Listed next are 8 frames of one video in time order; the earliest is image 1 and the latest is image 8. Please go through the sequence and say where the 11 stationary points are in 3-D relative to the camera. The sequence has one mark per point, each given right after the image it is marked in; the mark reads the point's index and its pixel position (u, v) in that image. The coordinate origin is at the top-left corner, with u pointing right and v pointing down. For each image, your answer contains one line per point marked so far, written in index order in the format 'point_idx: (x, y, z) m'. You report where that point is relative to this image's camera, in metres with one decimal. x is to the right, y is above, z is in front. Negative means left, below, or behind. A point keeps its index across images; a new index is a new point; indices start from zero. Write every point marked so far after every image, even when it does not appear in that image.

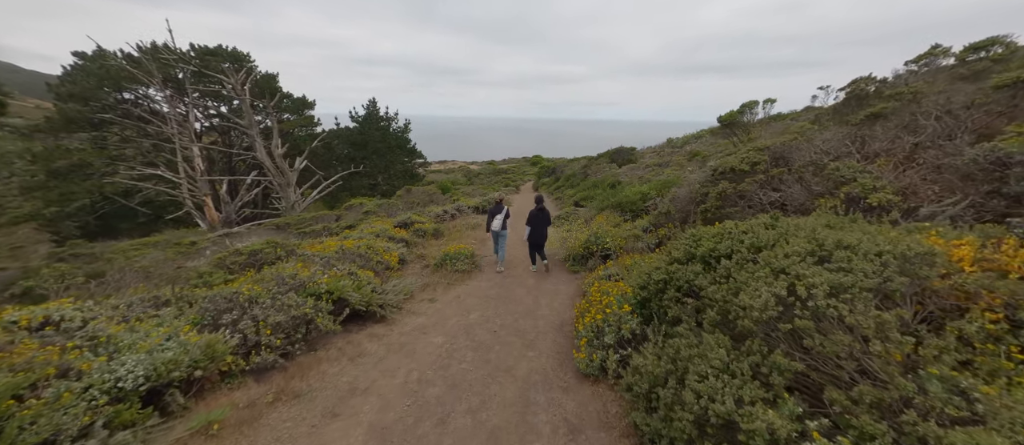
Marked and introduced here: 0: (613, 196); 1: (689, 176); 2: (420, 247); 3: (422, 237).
0: (+4.3, +1.2, +15.5) m
1: (+7.1, +1.8, +14.7) m
2: (-3.2, -0.9, +12.9) m
3: (-3.4, -0.6, +13.8) m
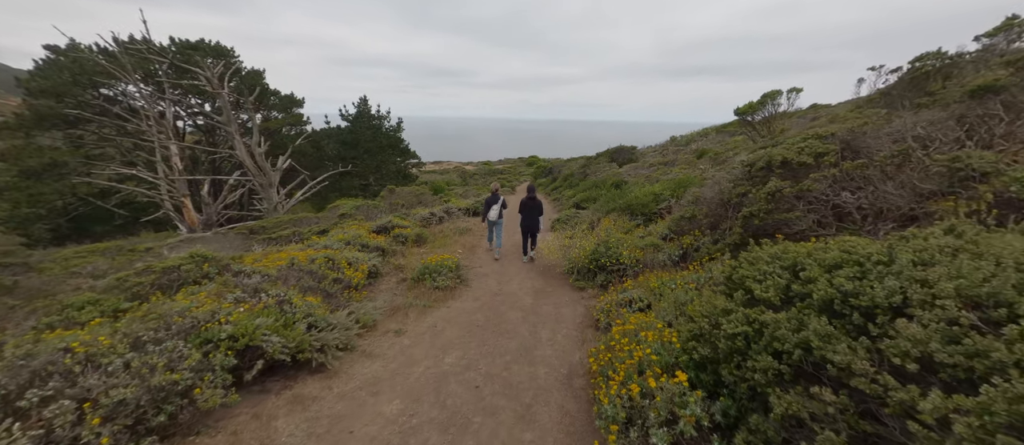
0: (+4.1, +1.0, +13.8) m
1: (+6.9, +1.7, +13.1) m
2: (-3.4, -1.0, +11.1) m
3: (-3.6, -0.8, +12.0) m
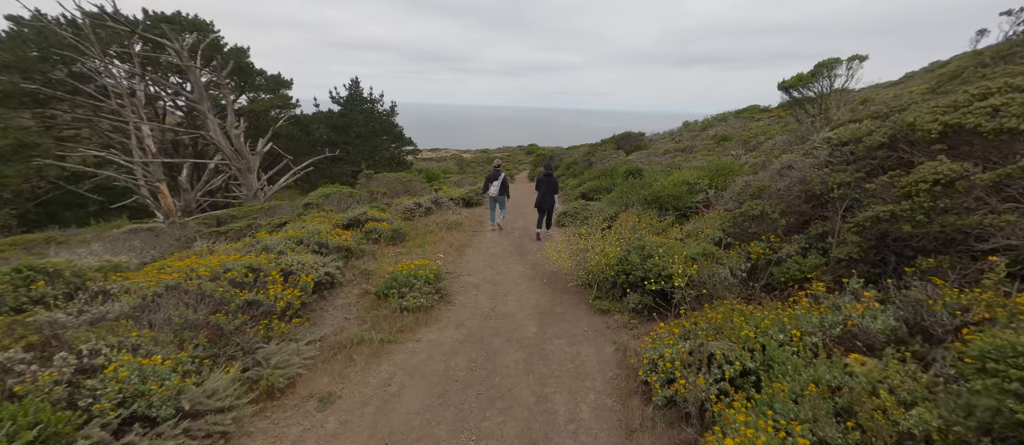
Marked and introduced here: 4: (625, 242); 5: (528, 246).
0: (+4.0, +1.2, +11.5) m
1: (+6.9, +1.8, +10.7) m
2: (-3.4, -0.9, +8.8) m
3: (-3.6, -0.6, +9.7) m
4: (+2.2, -0.4, +7.2) m
5: (+0.4, -0.6, +10.2) m
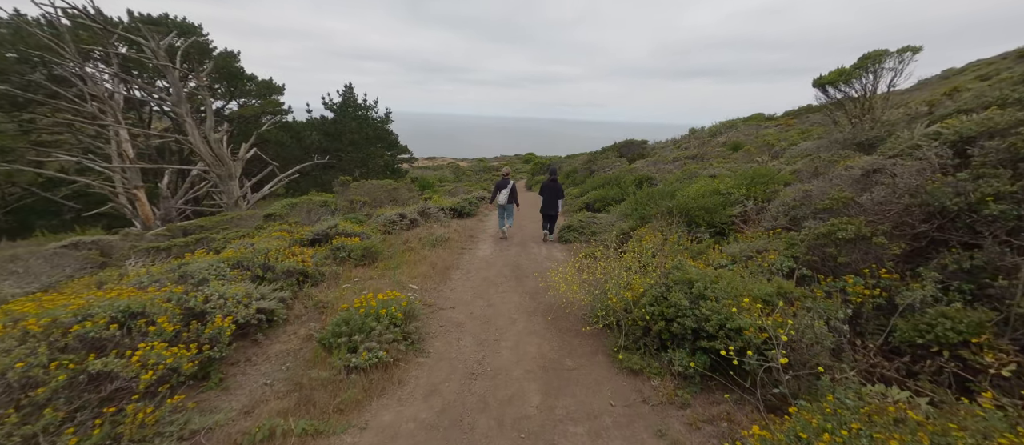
0: (+3.9, +0.8, +9.8) m
1: (+6.8, +1.3, +9.1) m
2: (-3.5, -1.2, +7.0) m
3: (-3.7, -0.9, +7.9) m
4: (+2.1, -0.7, +5.4) m
5: (+0.3, -1.0, +8.5) m
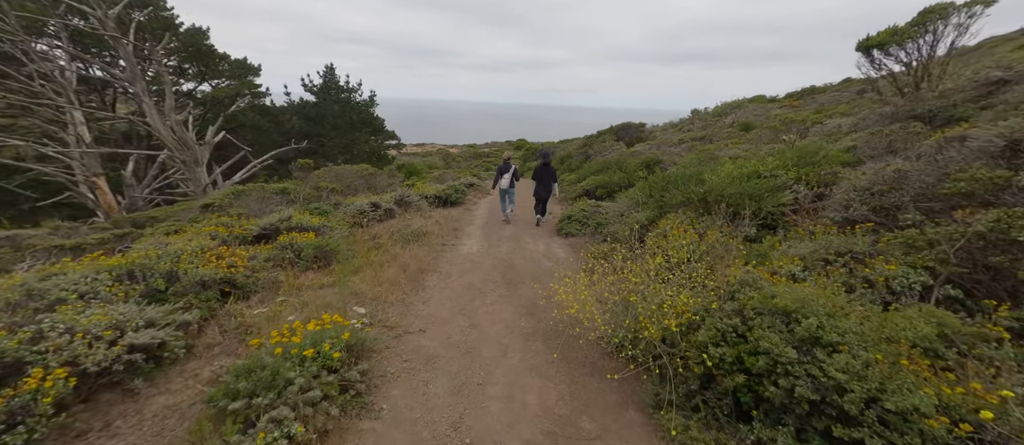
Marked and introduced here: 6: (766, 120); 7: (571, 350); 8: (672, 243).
0: (+3.7, +1.0, +8.2) m
1: (+6.6, +1.6, +7.5) m
2: (-3.7, -1.1, +5.3) m
3: (-3.9, -0.8, +6.2) m
4: (+2.0, -0.6, +3.9) m
5: (+0.1, -0.9, +6.9) m
6: (+12.5, +5.1, +18.3) m
7: (+0.7, -1.5, +4.2) m
8: (+2.3, -0.3, +5.3) m
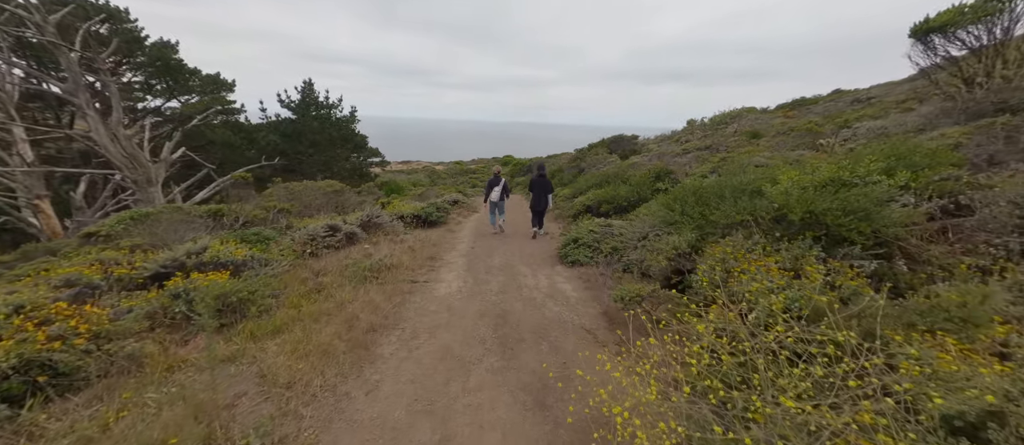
0: (+3.6, +0.6, +6.4) m
1: (+6.4, +1.2, +5.9) m
2: (-3.7, -1.5, +3.1) m
3: (-3.9, -1.3, +4.1) m
4: (+2.0, -0.9, +1.9) m
5: (+0.1, -1.3, +4.8) m
6: (+11.9, +4.4, +17.0) m
7: (+0.7, -1.7, +2.2) m
8: (+2.2, -0.6, +3.3) m
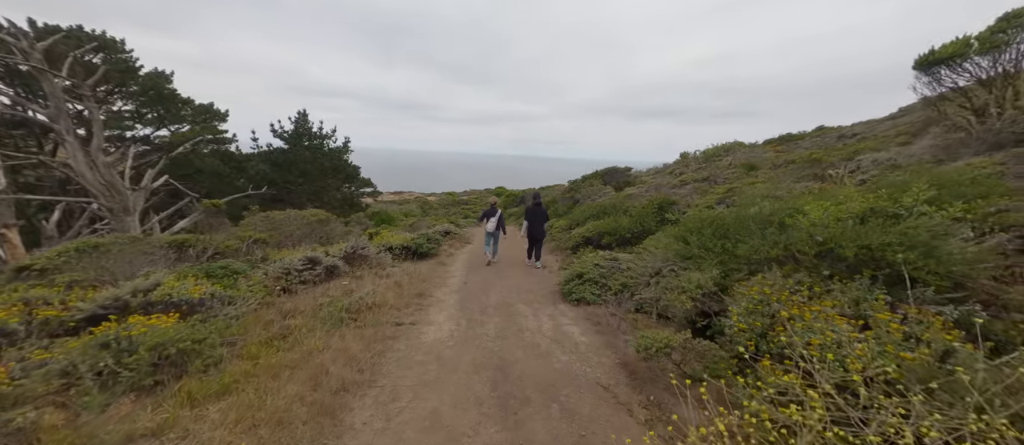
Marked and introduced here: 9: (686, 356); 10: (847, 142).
0: (+3.5, 0.0, +5.9) m
1: (+6.4, +0.7, +5.4) m
2: (-3.6, -1.7, +2.3) m
3: (-3.9, -1.5, +3.2) m
4: (+2.1, -1.0, +1.2) m
5: (+0.1, -1.6, +4.1) m
6: (+11.7, +2.9, +16.9) m
7: (+0.8, -1.9, +1.4) m
8: (+2.3, -0.8, +2.7) m
9: (+1.7, -1.3, +3.7) m
10: (+15.3, +3.7, +17.0) m
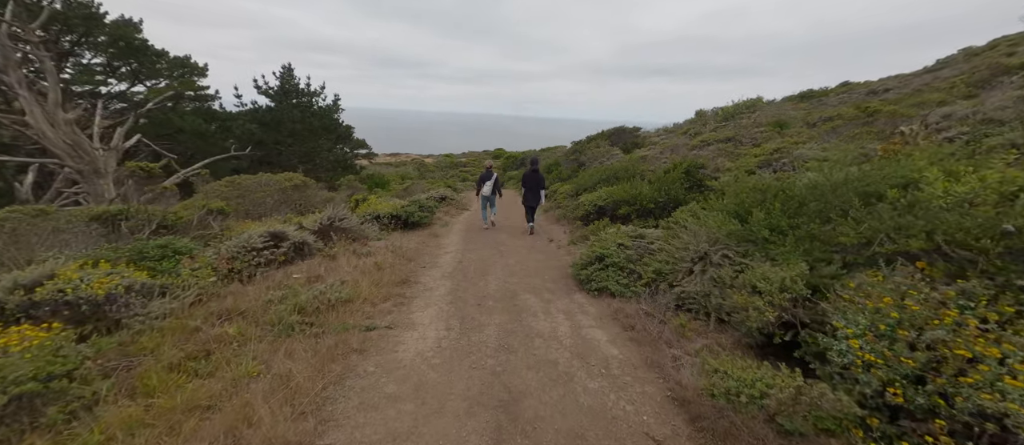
0: (+3.6, +0.4, +4.5) m
1: (+6.5, +1.0, +4.0) m
2: (-3.5, -1.7, +1.1) m
3: (-3.8, -1.5, +2.0) m
4: (+2.2, -1.1, 0.0) m
5: (+0.2, -1.5, +2.8) m
6: (+11.7, +4.3, +15.2) m
7: (+0.9, -2.0, +0.2) m
8: (+2.4, -0.8, +1.4) m
9: (+1.8, -1.1, +2.5) m
10: (+15.3, +5.1, +15.2) m
